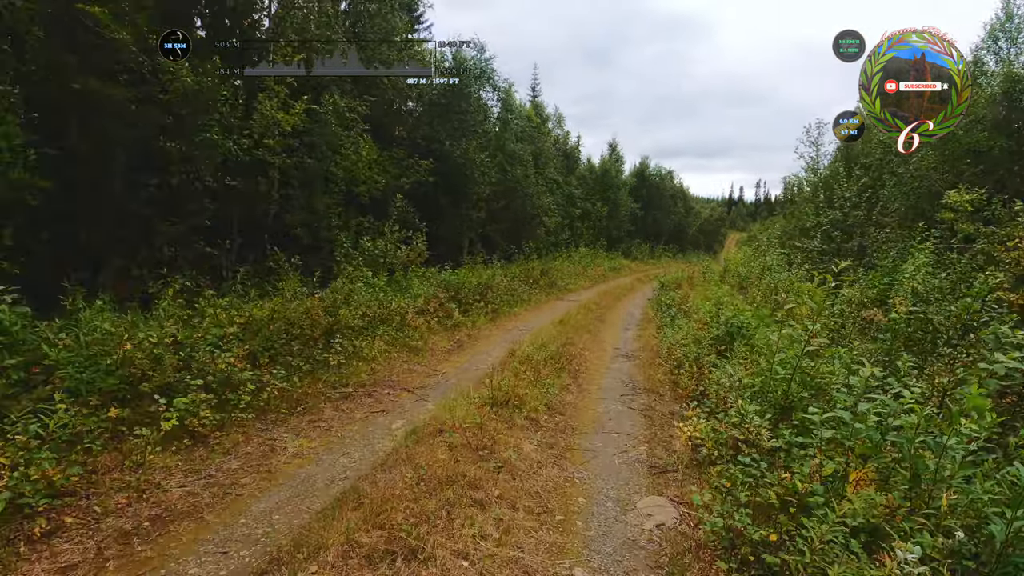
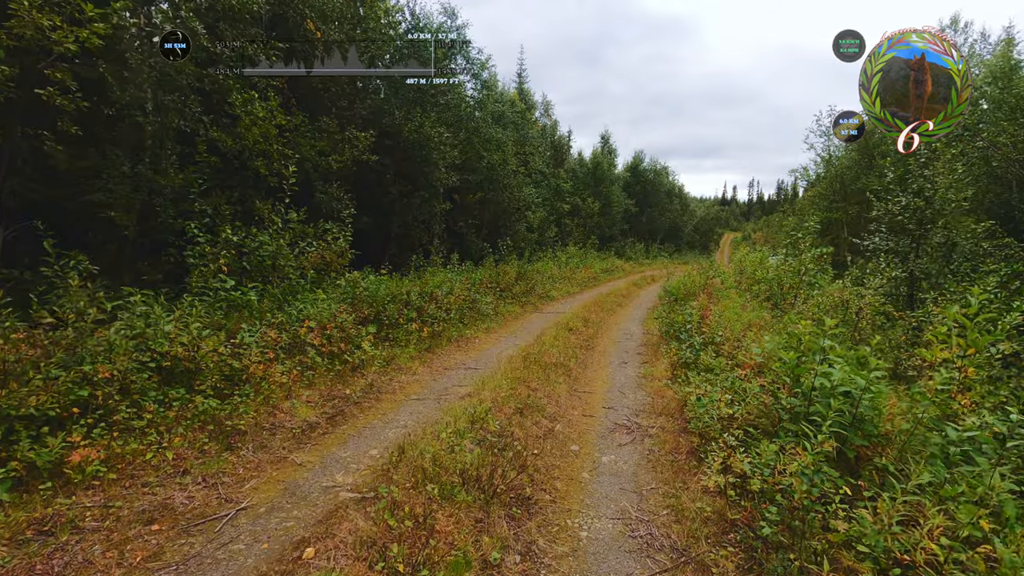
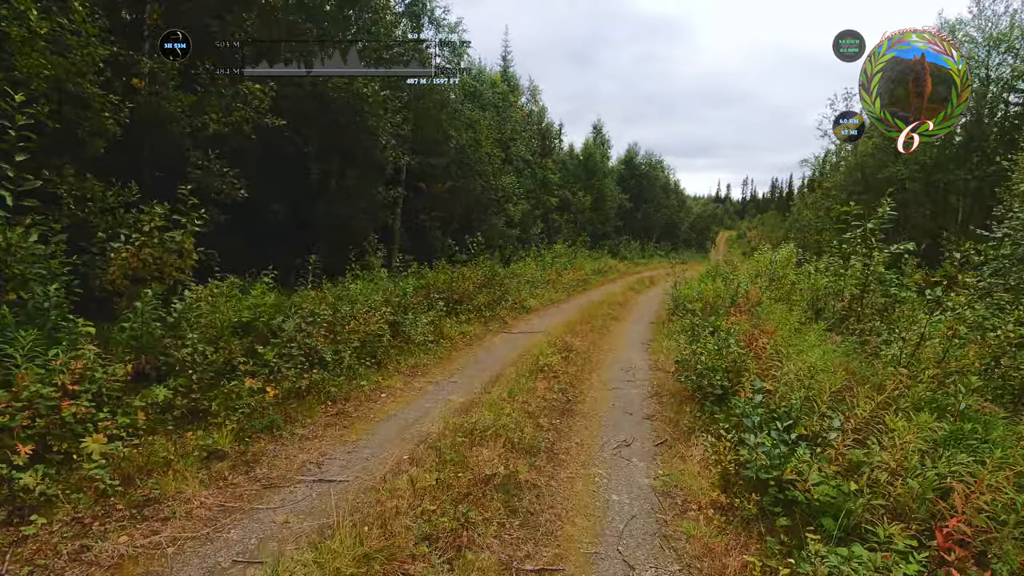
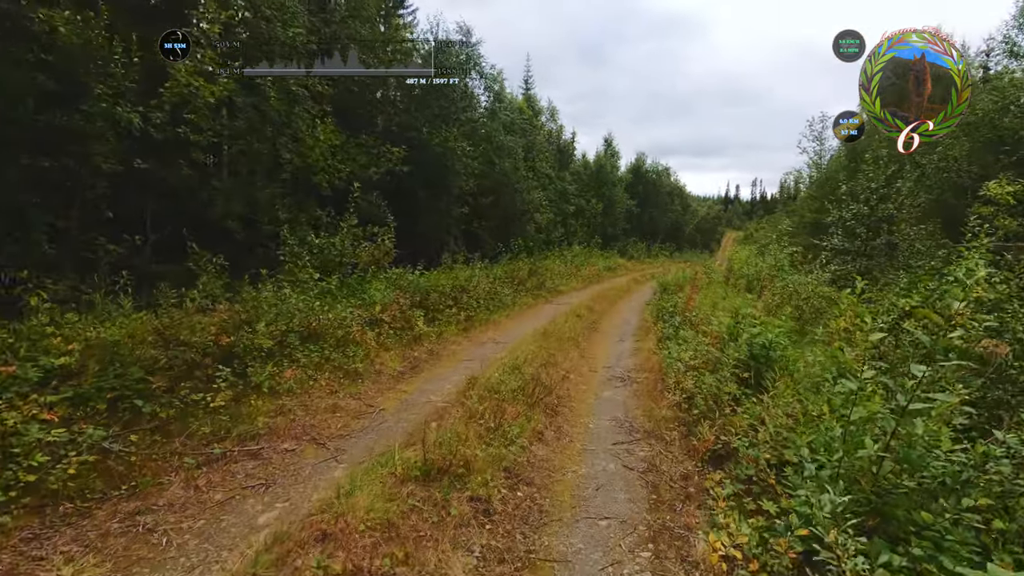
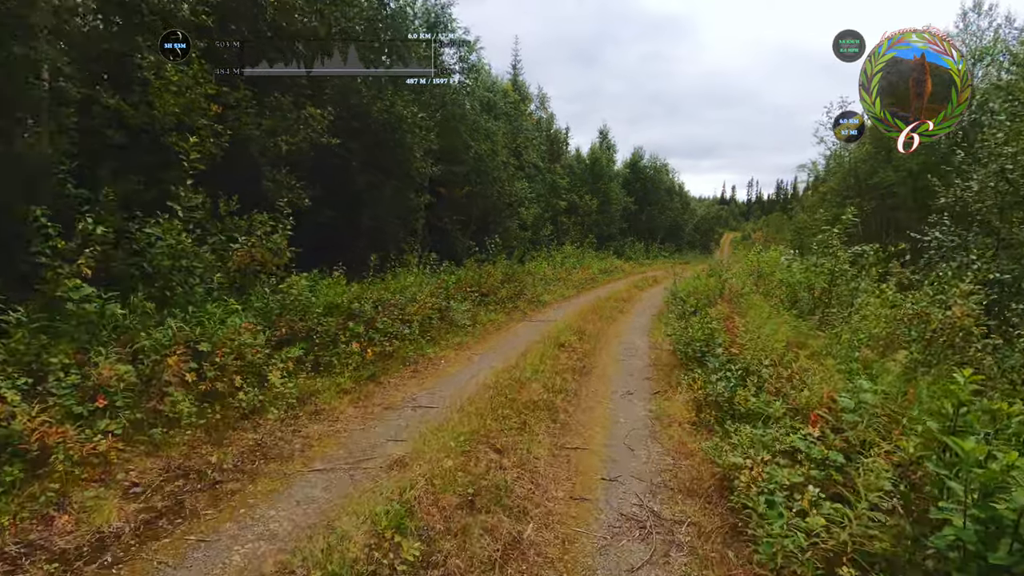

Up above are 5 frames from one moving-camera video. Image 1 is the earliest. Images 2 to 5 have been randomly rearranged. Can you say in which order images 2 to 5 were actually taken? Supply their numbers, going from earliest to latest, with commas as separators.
4, 2, 5, 3
